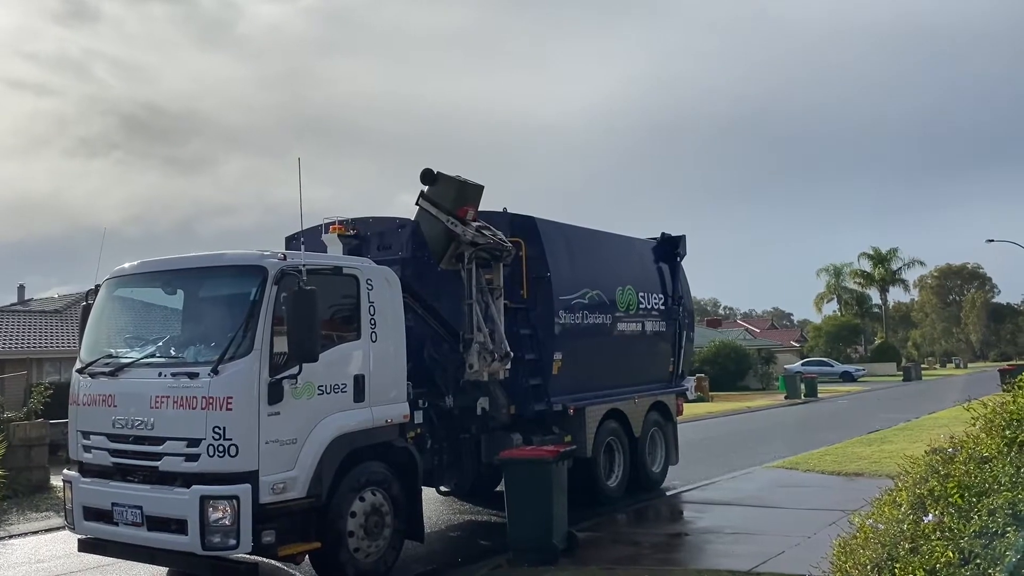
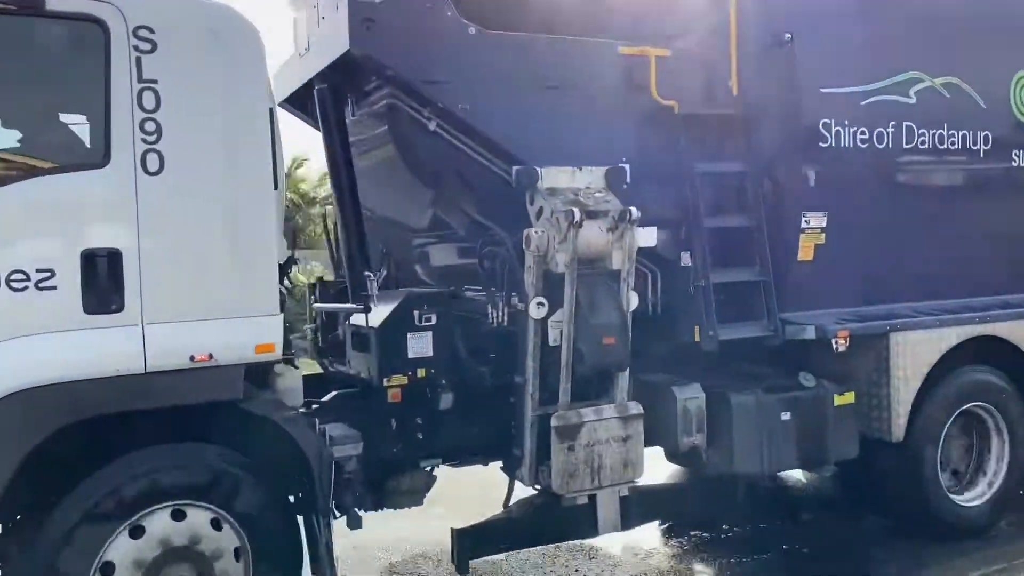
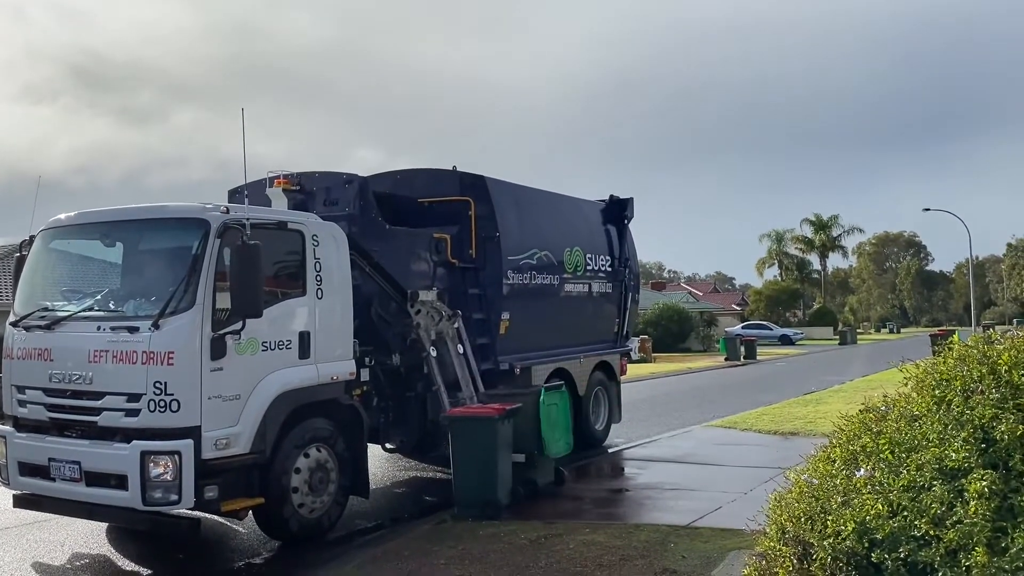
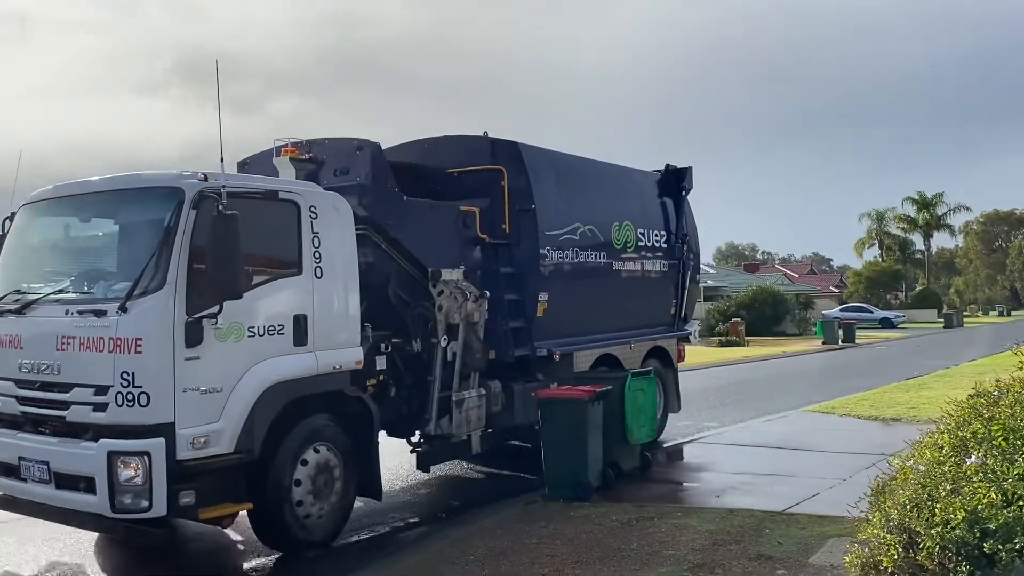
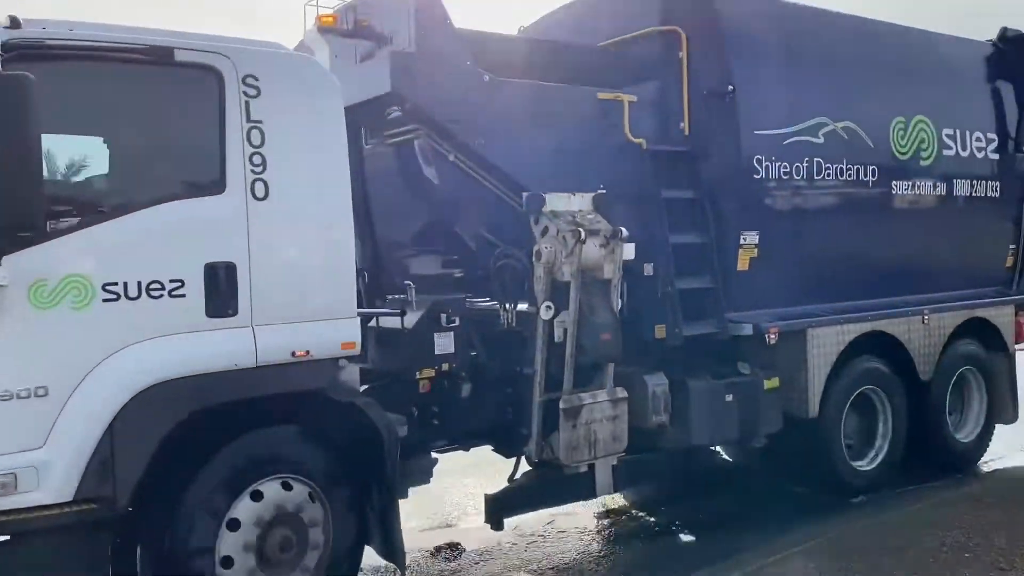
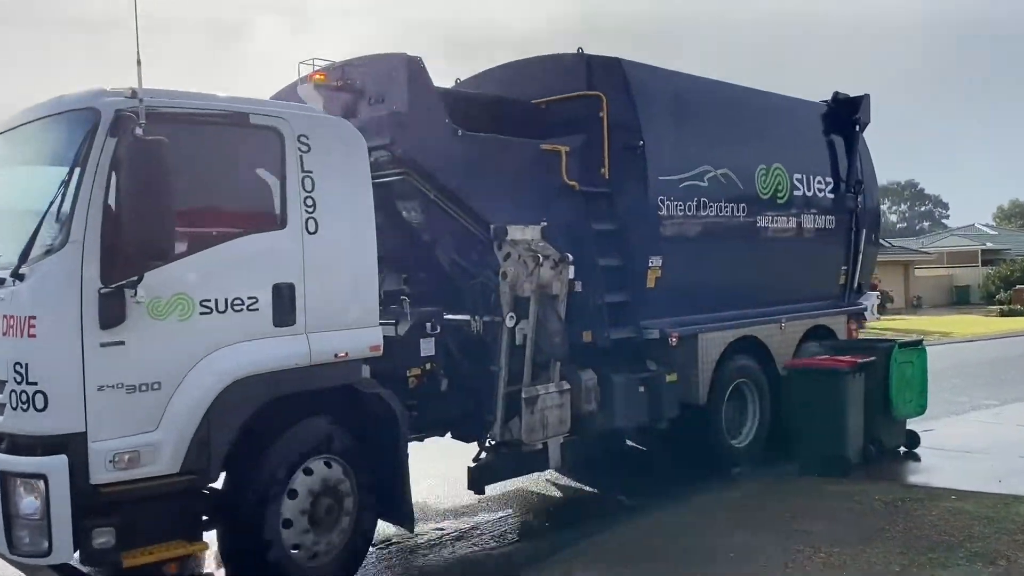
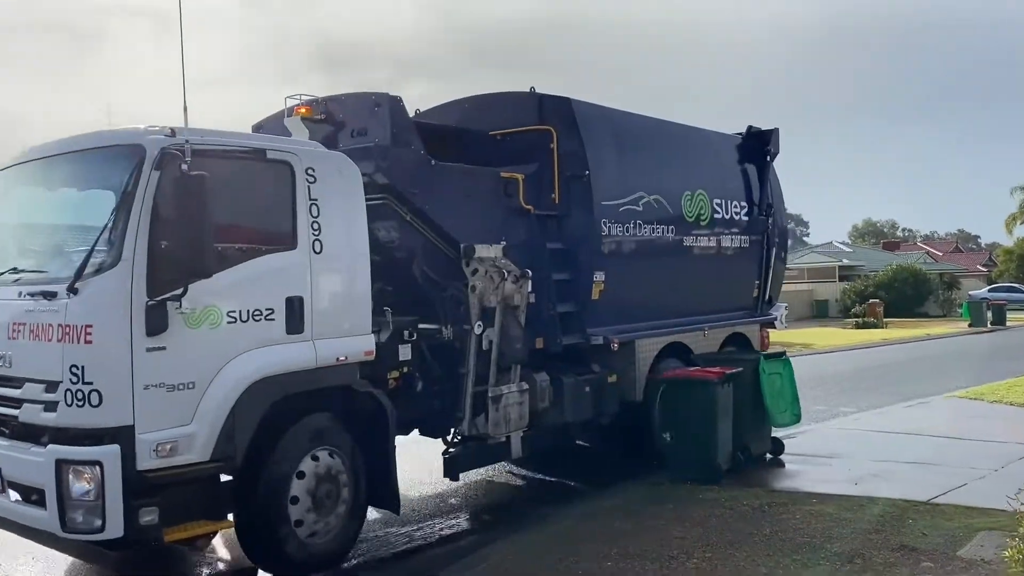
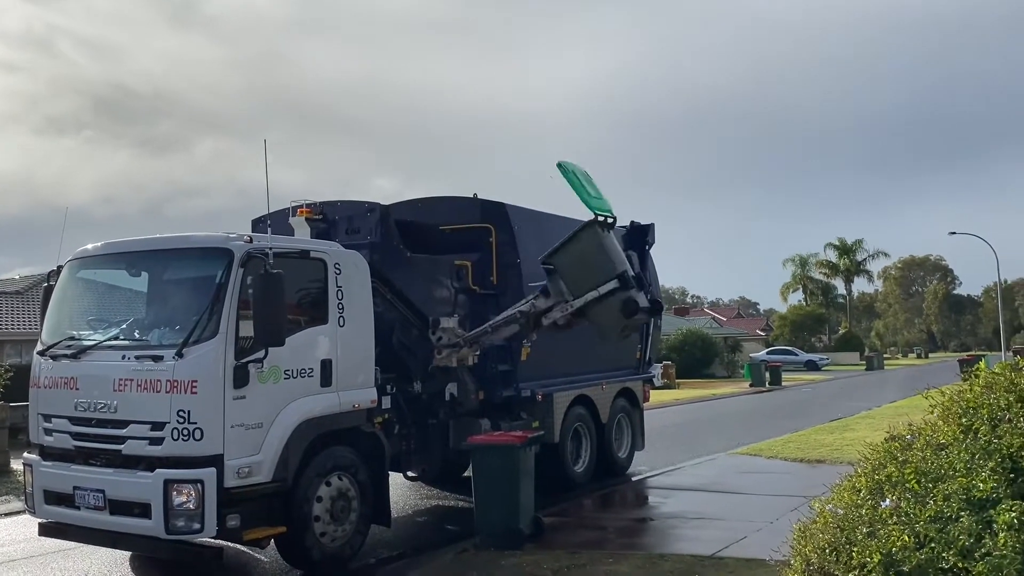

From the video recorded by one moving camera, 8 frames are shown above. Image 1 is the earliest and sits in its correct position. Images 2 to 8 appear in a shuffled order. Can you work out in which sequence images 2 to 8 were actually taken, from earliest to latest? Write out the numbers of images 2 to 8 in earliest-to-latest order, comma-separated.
8, 3, 4, 7, 6, 5, 2
